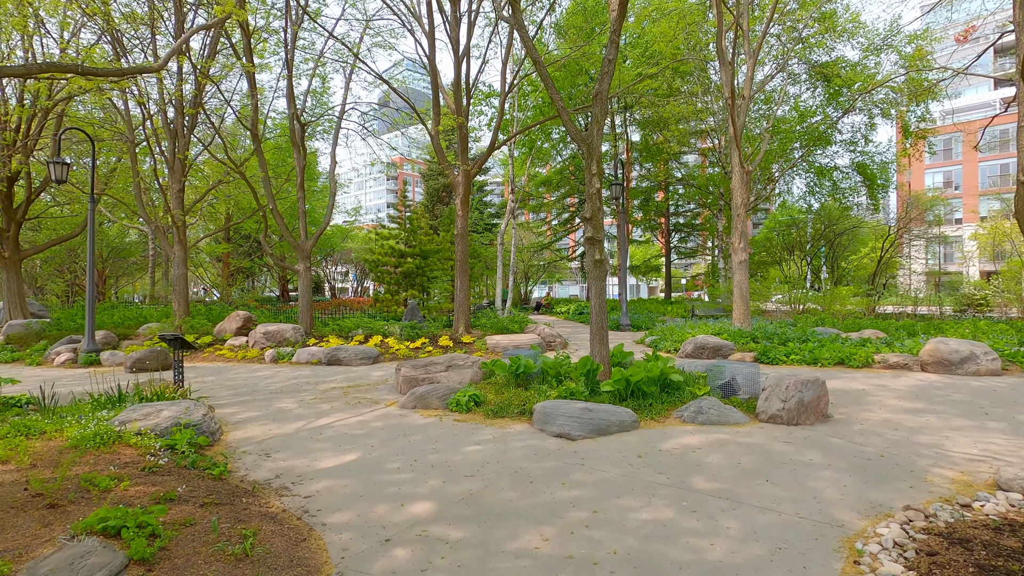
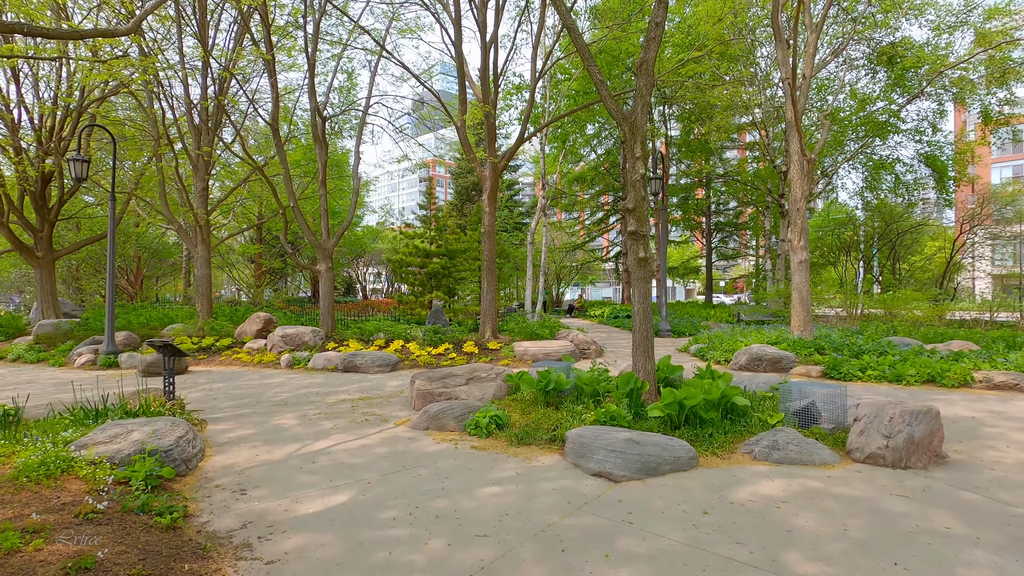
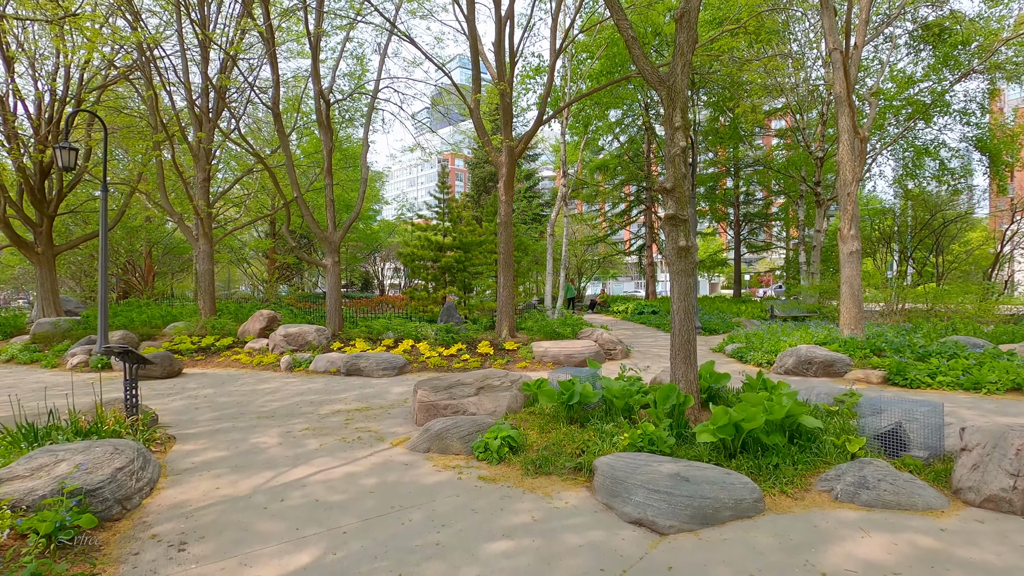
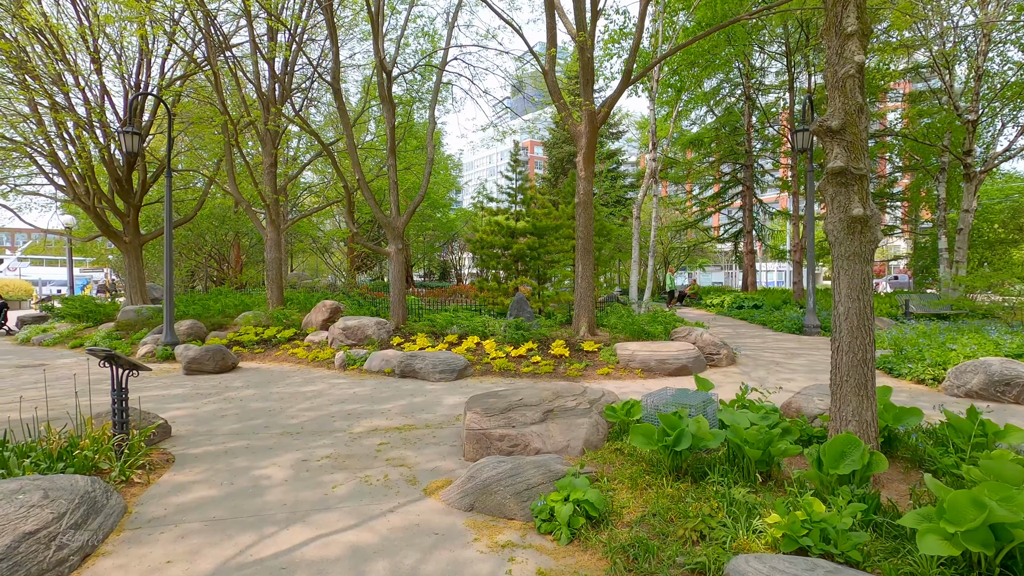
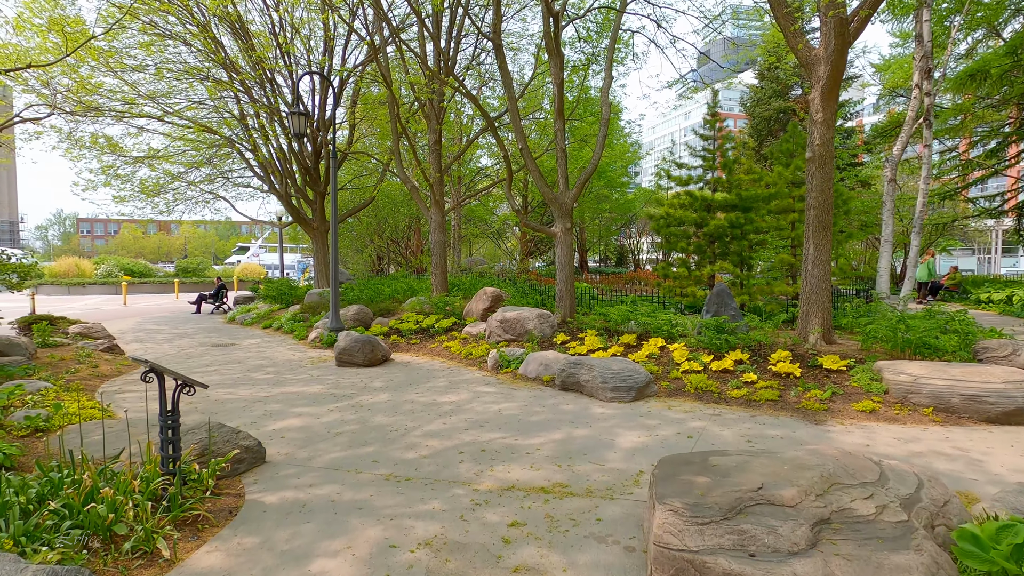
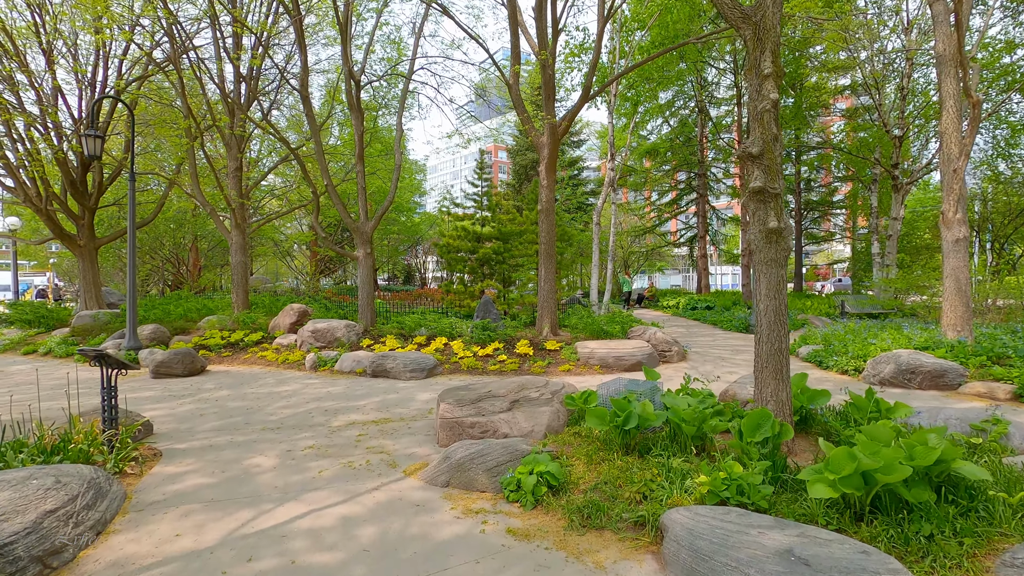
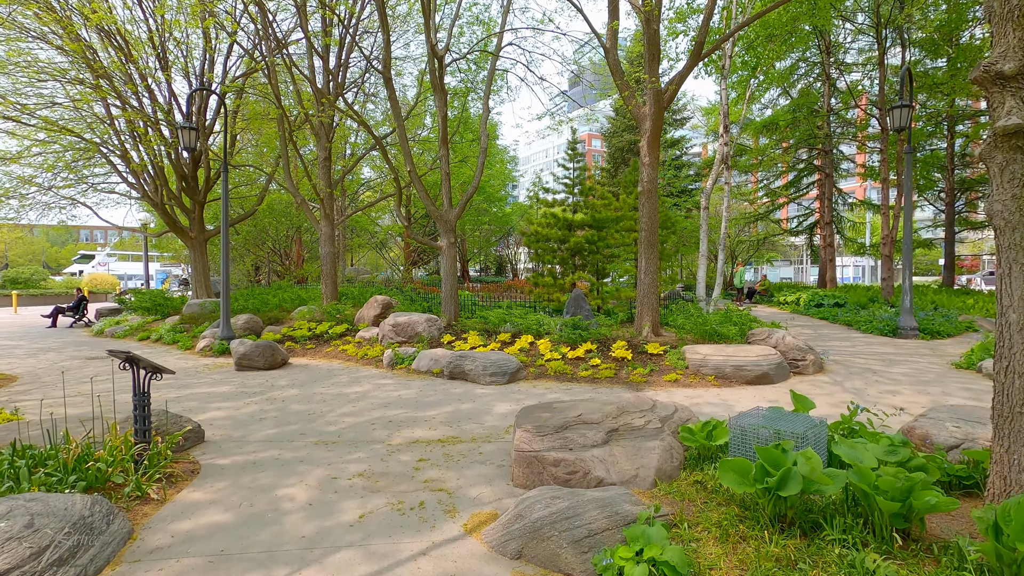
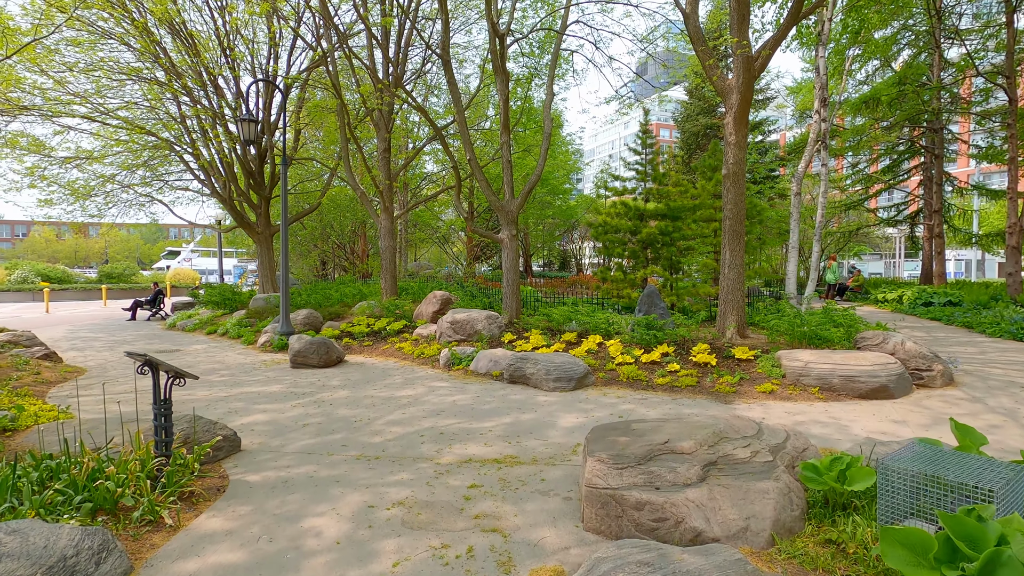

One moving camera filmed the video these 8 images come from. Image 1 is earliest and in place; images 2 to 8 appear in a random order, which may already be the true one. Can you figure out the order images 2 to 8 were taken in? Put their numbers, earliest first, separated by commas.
2, 3, 6, 4, 7, 8, 5
